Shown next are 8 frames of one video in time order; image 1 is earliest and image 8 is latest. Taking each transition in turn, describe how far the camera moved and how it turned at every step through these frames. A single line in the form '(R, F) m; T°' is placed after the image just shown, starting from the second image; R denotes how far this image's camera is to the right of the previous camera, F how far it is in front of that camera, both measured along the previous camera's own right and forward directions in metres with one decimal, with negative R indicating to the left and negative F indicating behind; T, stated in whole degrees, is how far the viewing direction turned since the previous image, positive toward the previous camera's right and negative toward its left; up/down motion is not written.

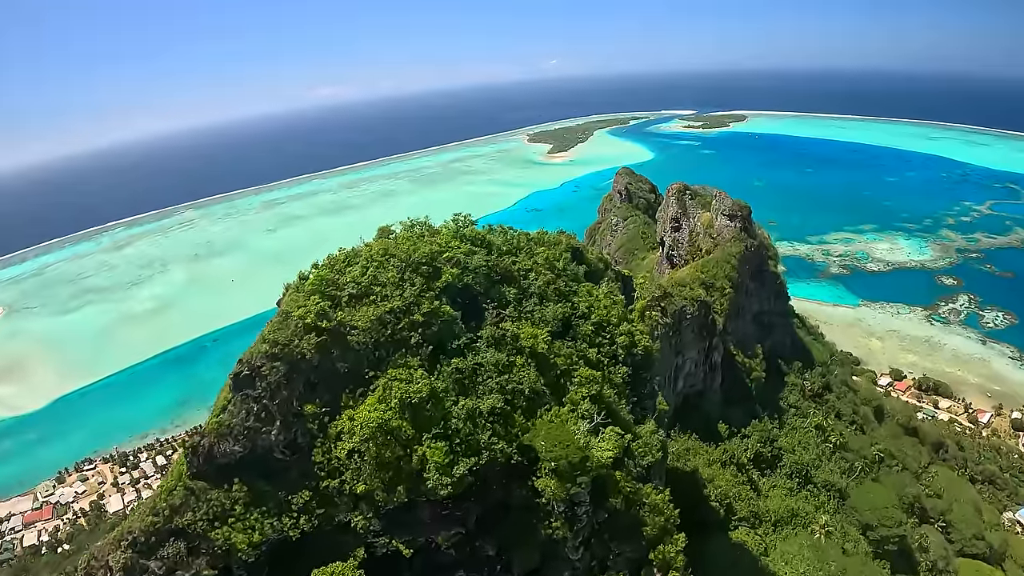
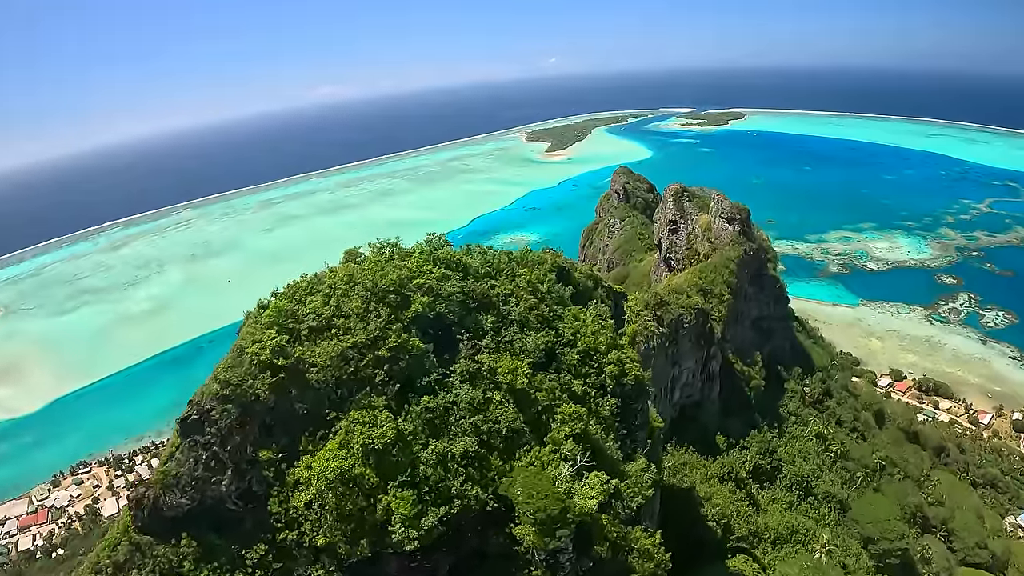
(+0.2, +0.4) m; 0°
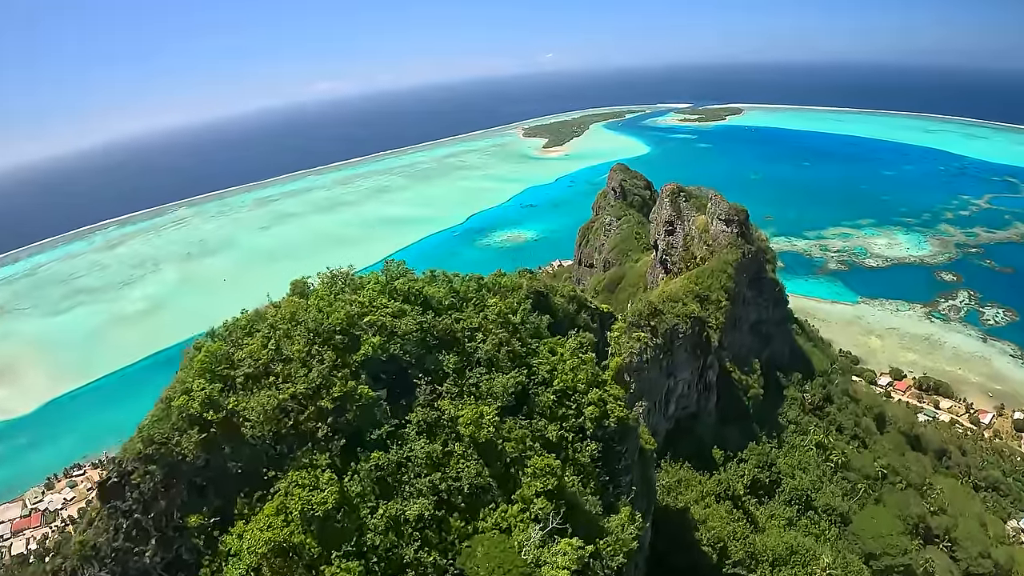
(+0.2, +0.5) m; 0°
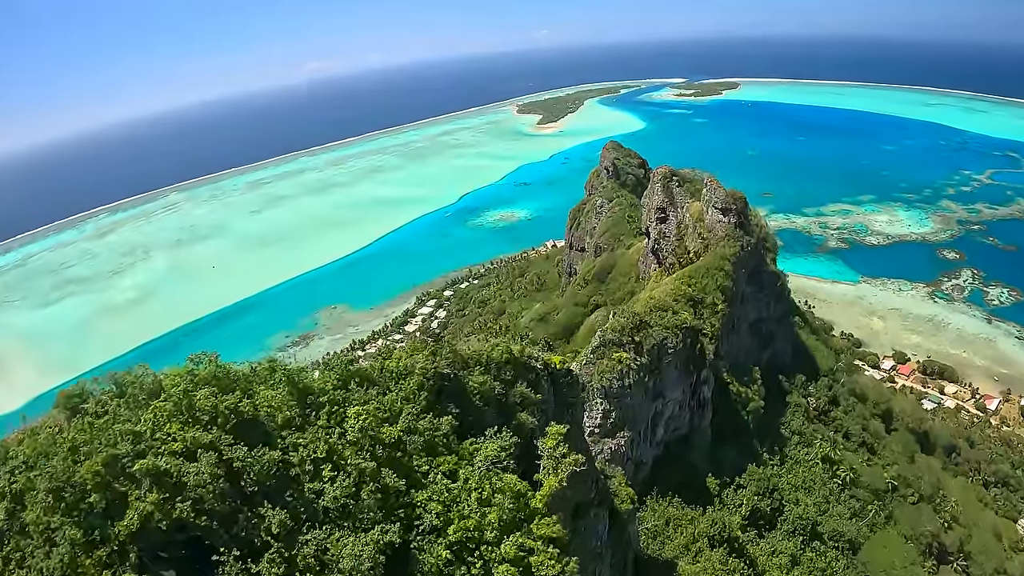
(+0.6, +1.7) m; 0°
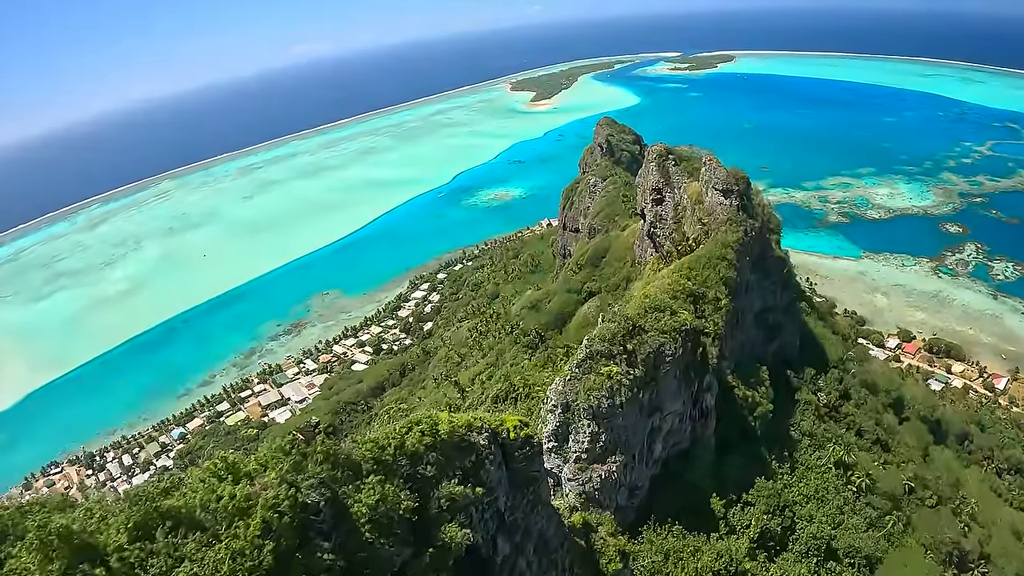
(+0.4, +1.5) m; 0°
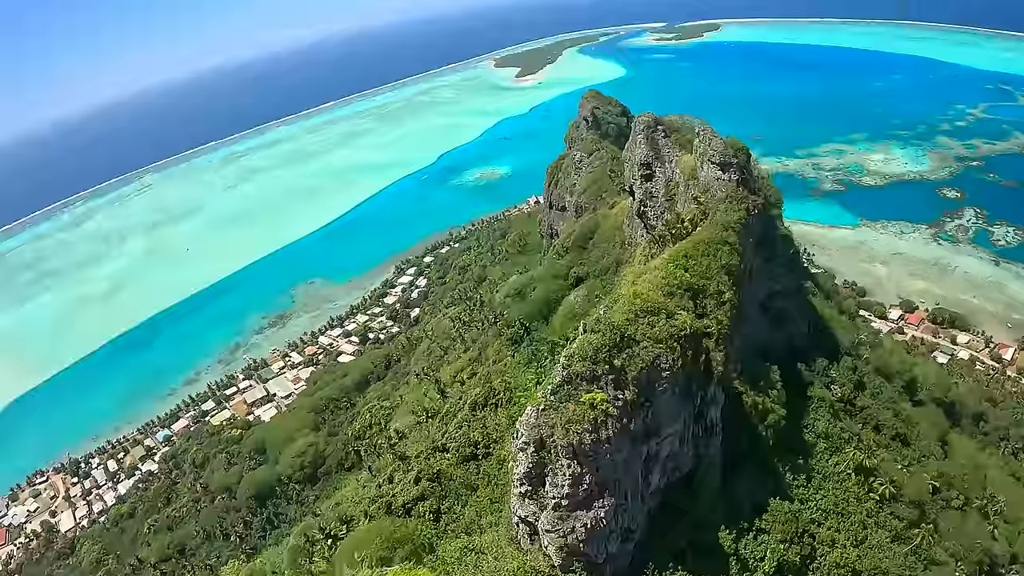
(+0.4, +1.8) m; +1°
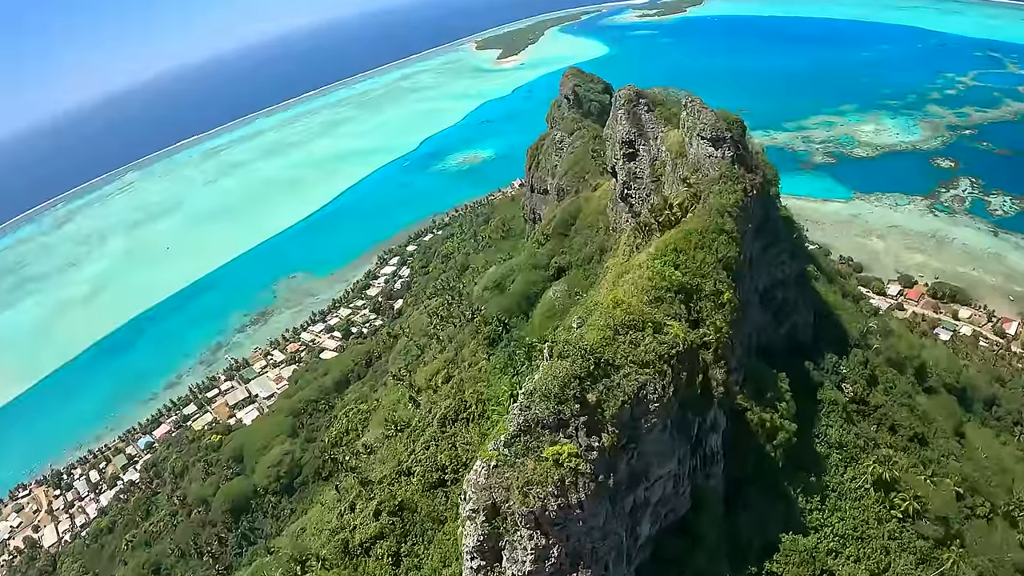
(+0.5, +1.7) m; +1°
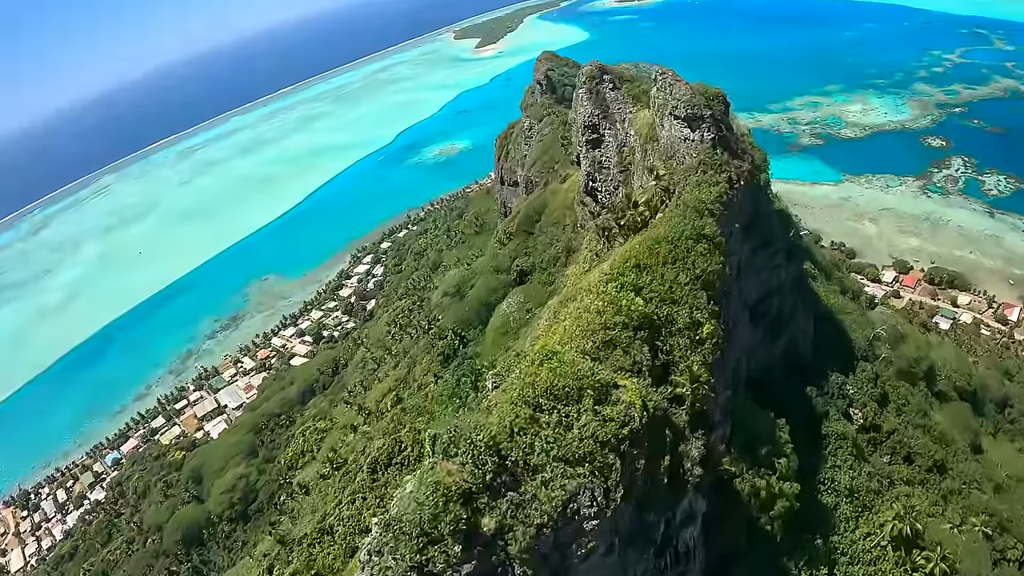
(+0.9, +2.2) m; +1°
